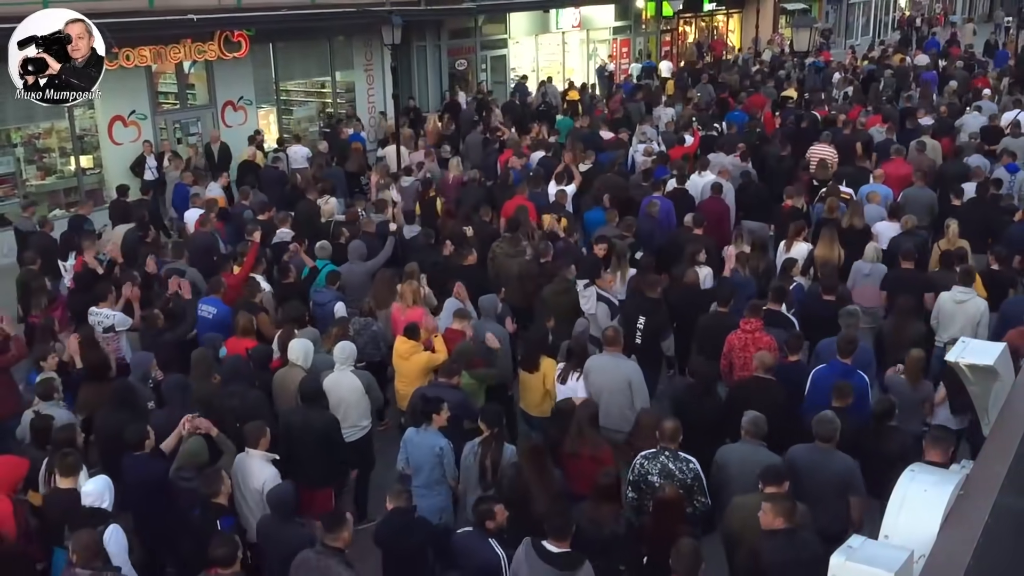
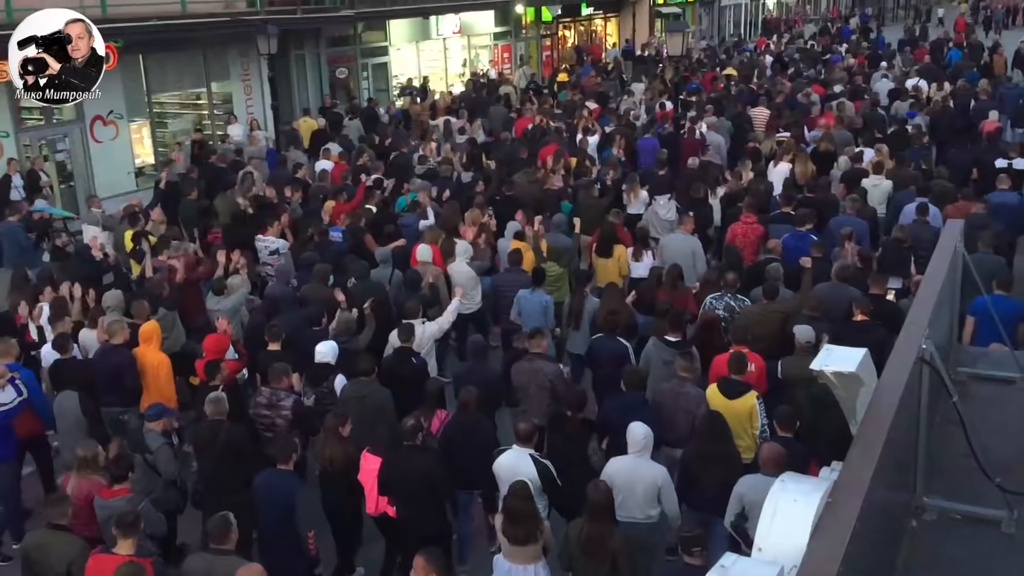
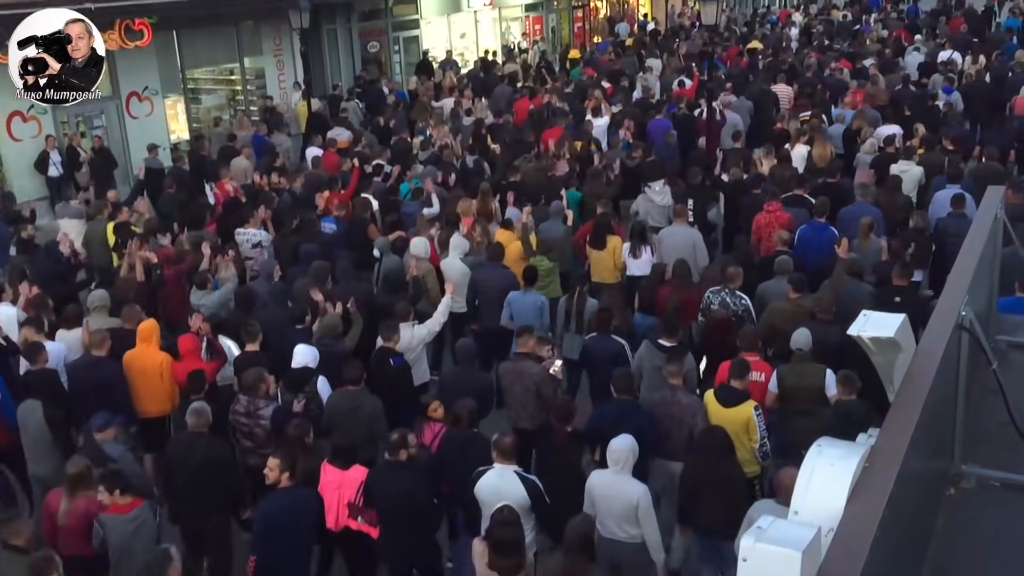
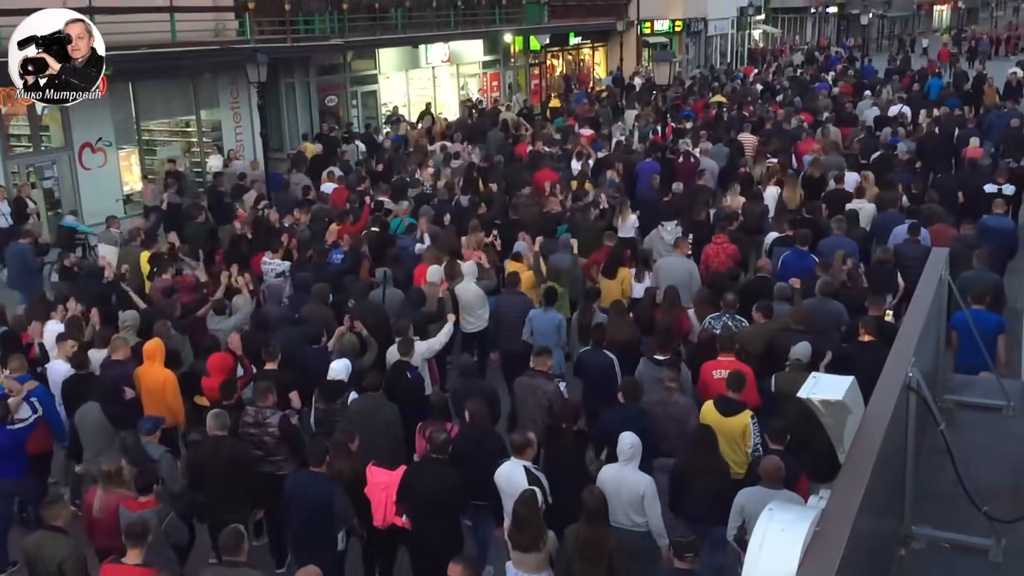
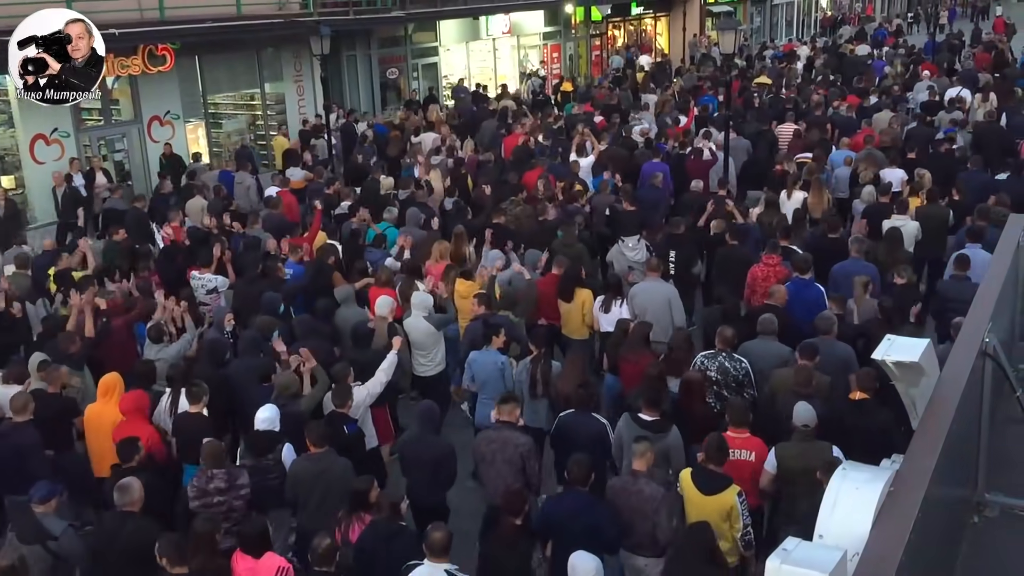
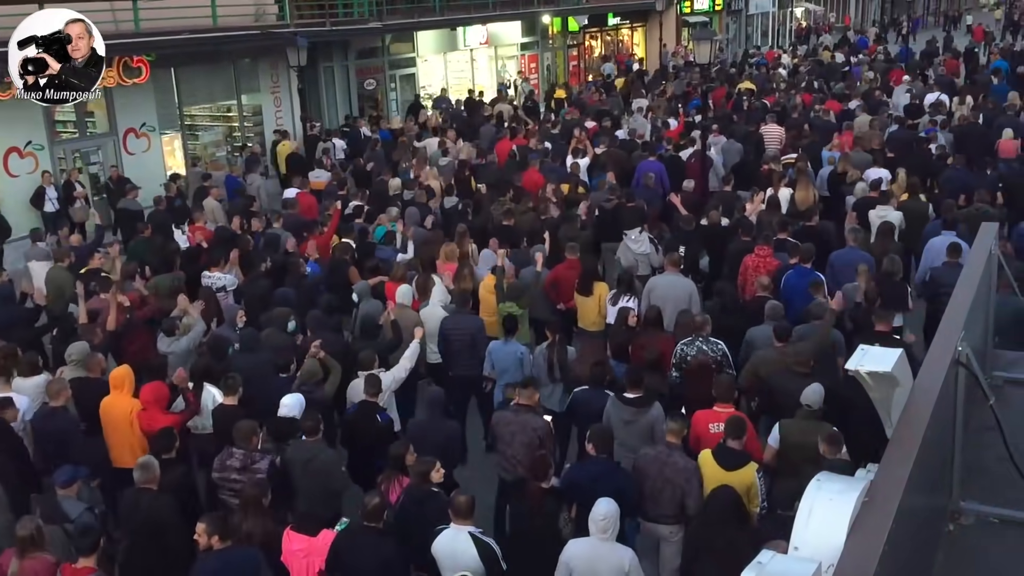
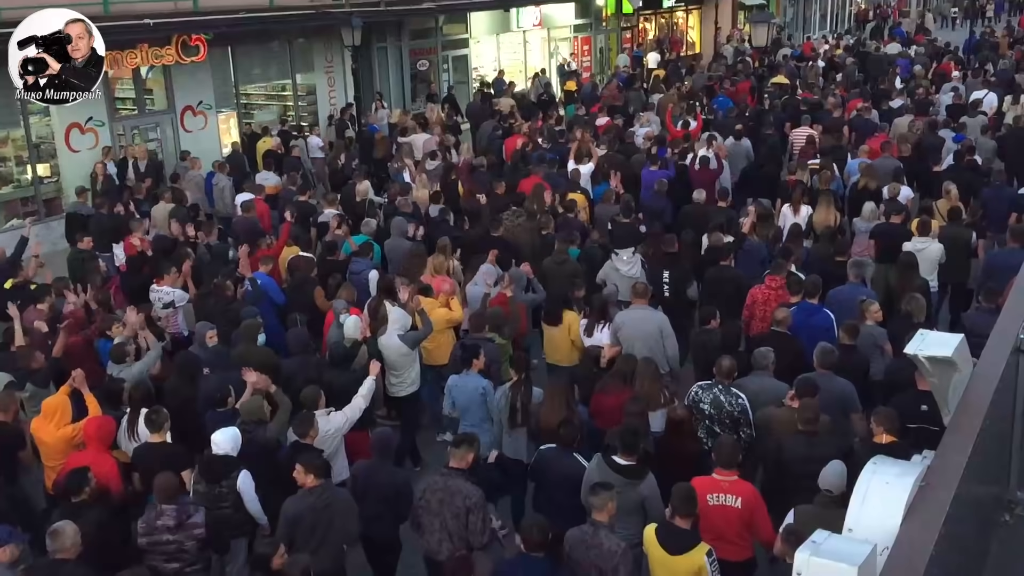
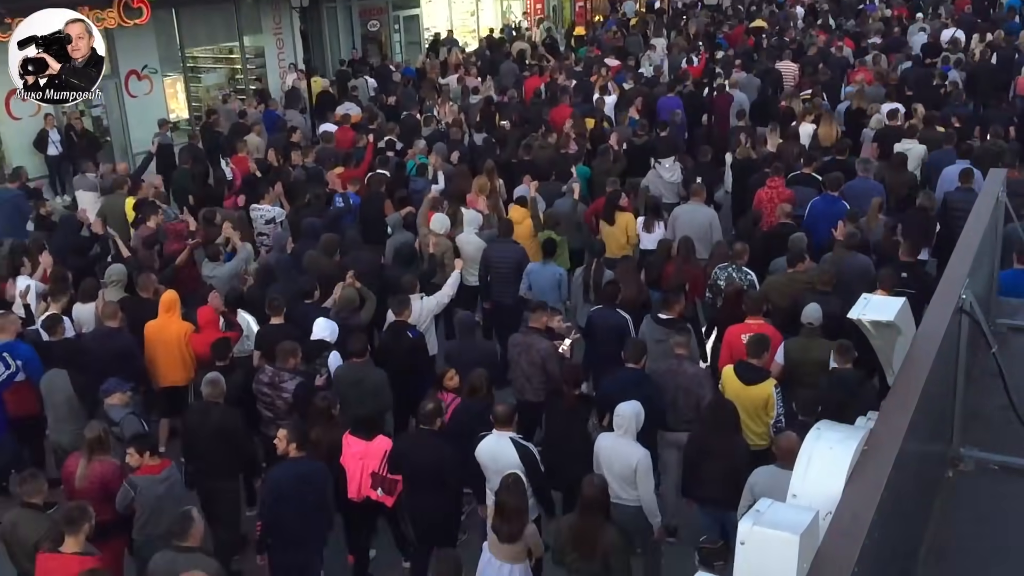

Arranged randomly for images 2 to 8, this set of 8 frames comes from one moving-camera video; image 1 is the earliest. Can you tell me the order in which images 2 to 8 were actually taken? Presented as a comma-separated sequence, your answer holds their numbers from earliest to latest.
7, 5, 6, 3, 8, 2, 4
